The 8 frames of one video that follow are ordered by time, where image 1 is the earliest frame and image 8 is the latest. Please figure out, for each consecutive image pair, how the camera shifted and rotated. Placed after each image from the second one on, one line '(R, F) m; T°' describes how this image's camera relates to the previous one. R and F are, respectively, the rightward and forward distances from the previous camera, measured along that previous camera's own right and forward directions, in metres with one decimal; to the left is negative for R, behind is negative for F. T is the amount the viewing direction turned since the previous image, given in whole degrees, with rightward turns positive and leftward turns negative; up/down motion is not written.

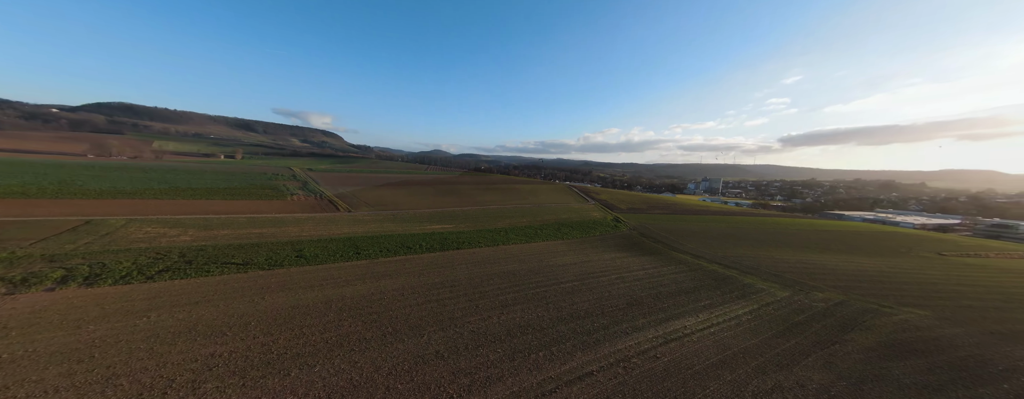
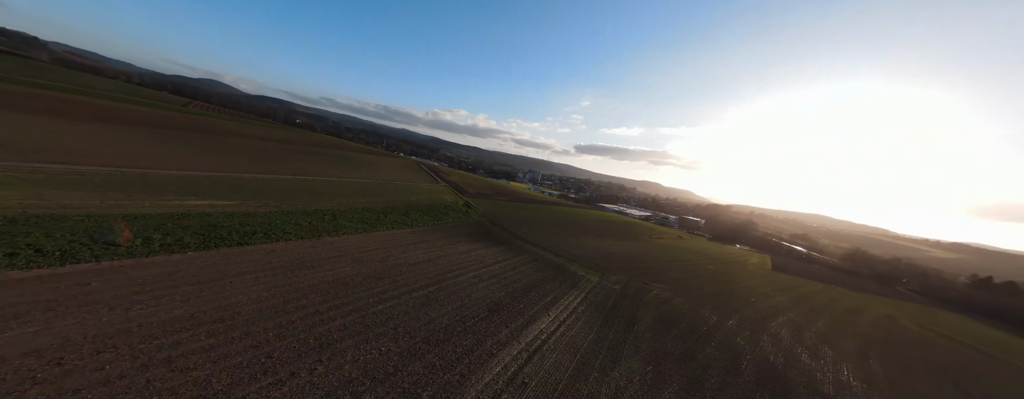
(-0.2, +2.5) m; +32°
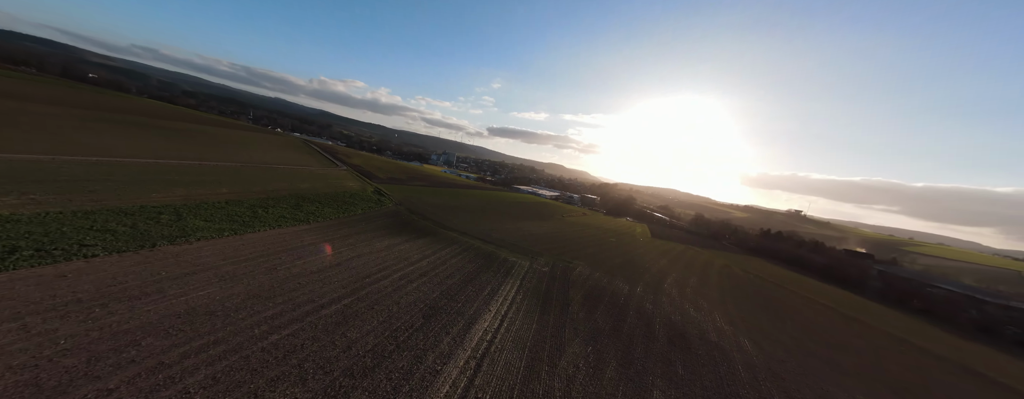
(-0.7, +1.0) m; +18°
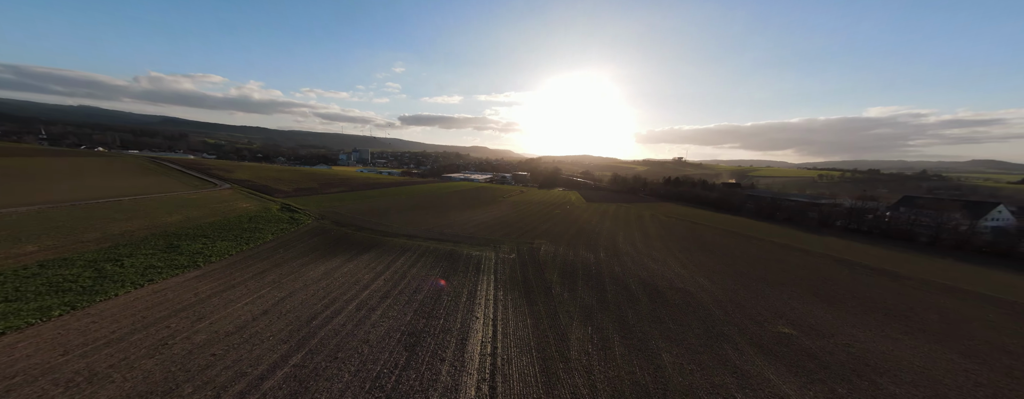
(-1.2, +1.1) m; +14°
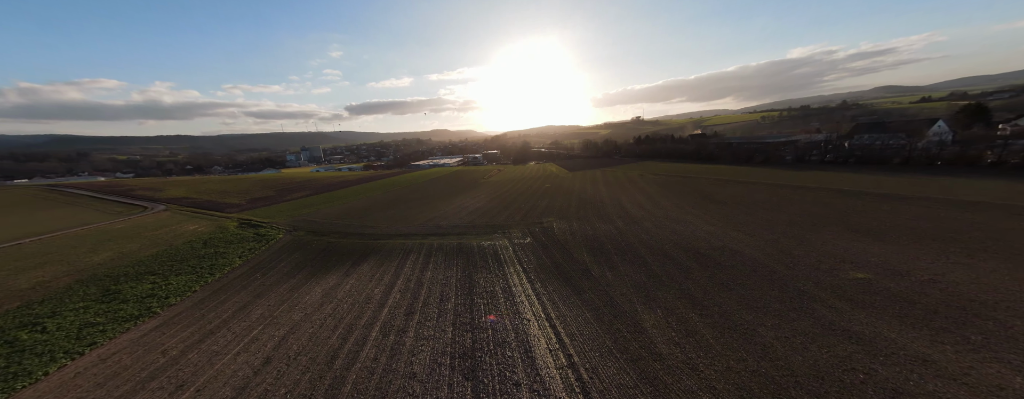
(-2.0, +1.5) m; +6°
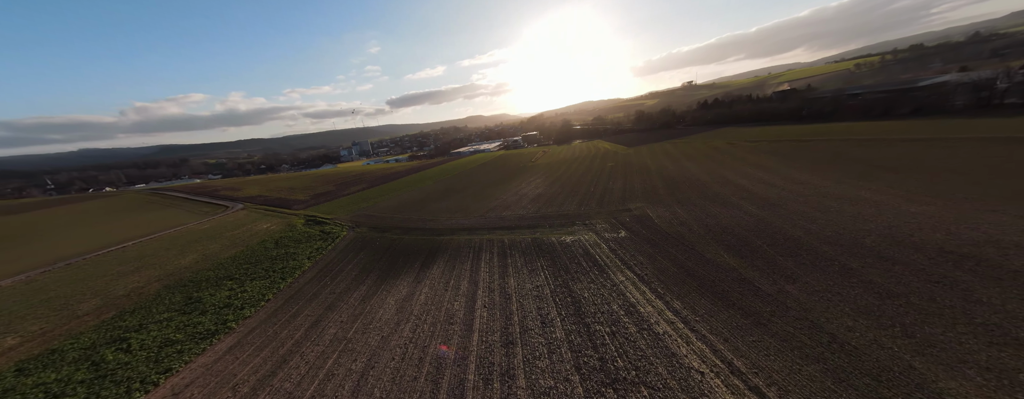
(-2.3, +2.6) m; -8°
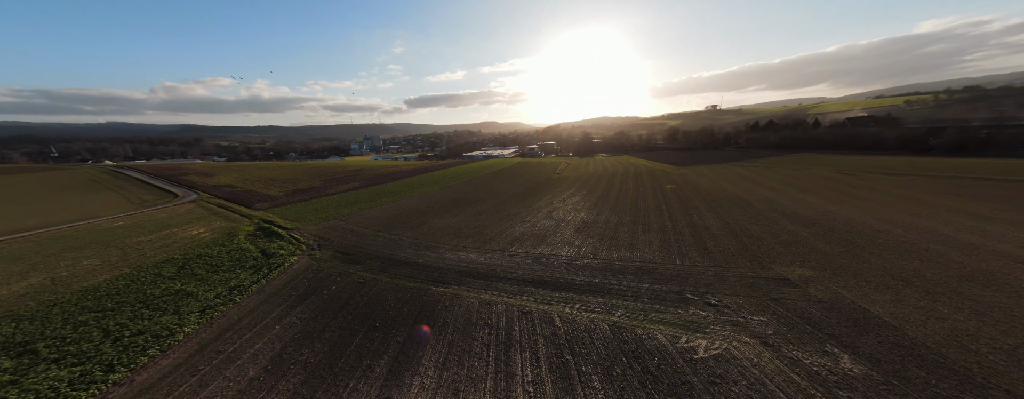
(-1.7, +6.8) m; -2°
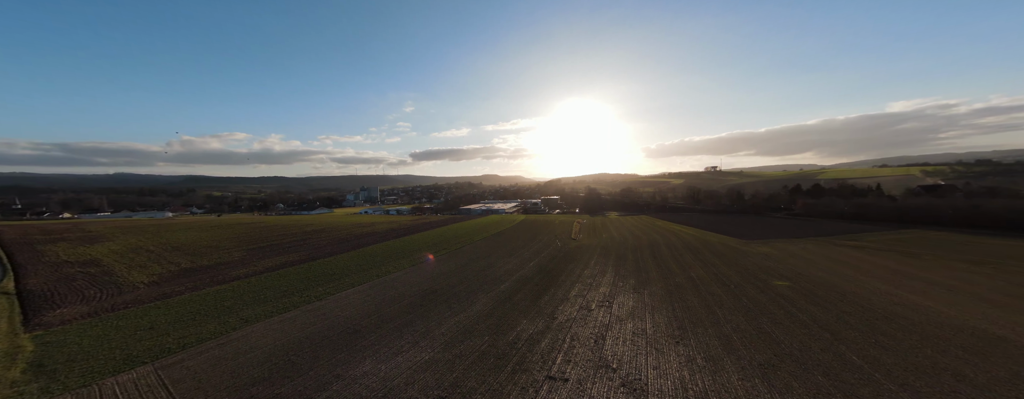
(-0.5, +8.8) m; 0°
